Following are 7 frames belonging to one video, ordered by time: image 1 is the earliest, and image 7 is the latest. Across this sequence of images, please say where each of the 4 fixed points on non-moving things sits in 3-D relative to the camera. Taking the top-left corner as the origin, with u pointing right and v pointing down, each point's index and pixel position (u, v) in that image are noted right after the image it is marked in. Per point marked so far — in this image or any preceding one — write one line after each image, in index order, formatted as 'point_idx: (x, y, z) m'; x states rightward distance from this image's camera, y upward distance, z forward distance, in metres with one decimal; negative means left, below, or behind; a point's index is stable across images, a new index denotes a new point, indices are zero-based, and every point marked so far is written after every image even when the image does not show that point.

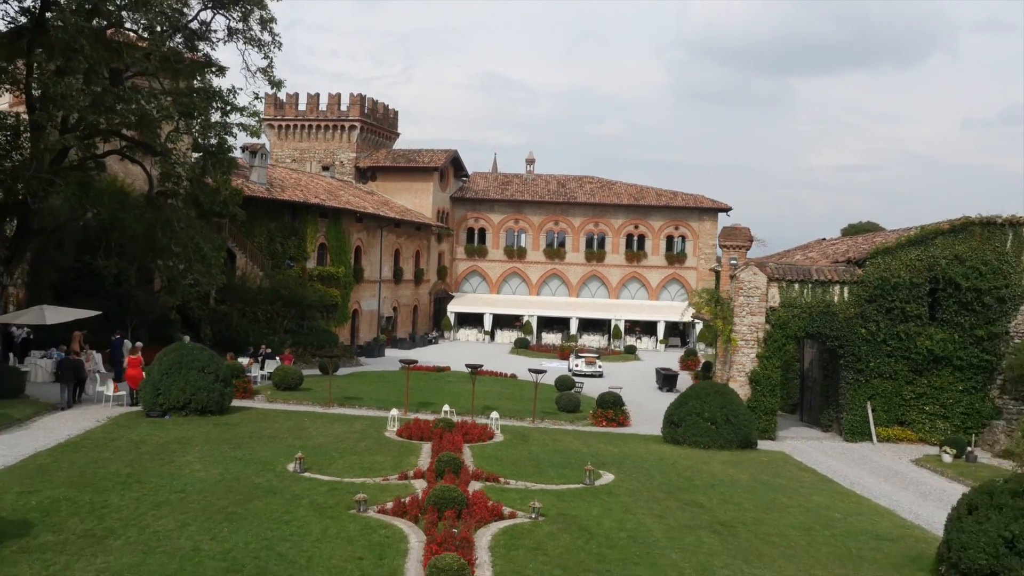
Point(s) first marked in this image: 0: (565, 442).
0: (+0.9, -2.5, +12.5) m
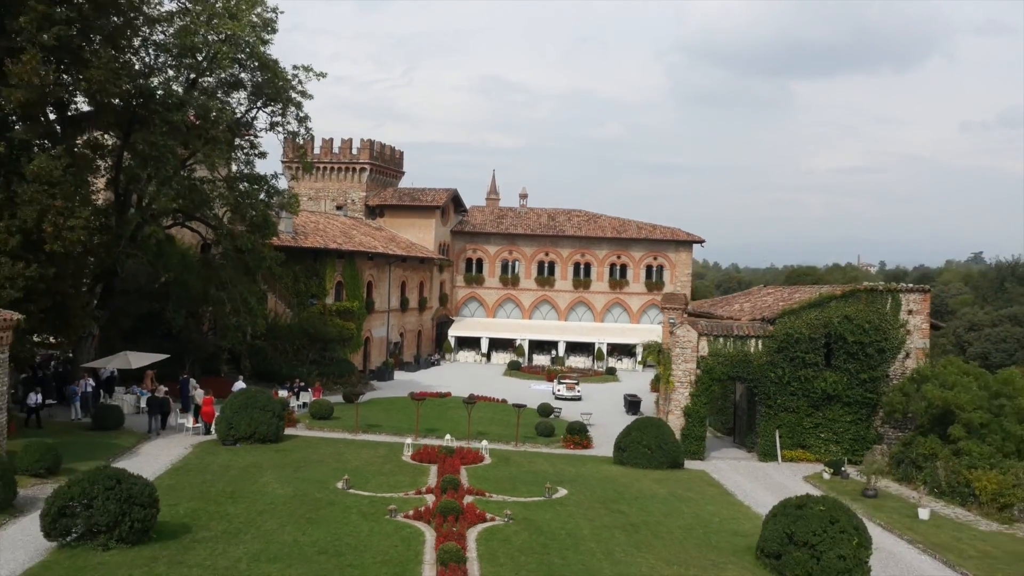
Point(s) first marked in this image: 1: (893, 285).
0: (+0.6, -3.8, +16.5) m
1: (+9.1, +0.1, +18.2) m
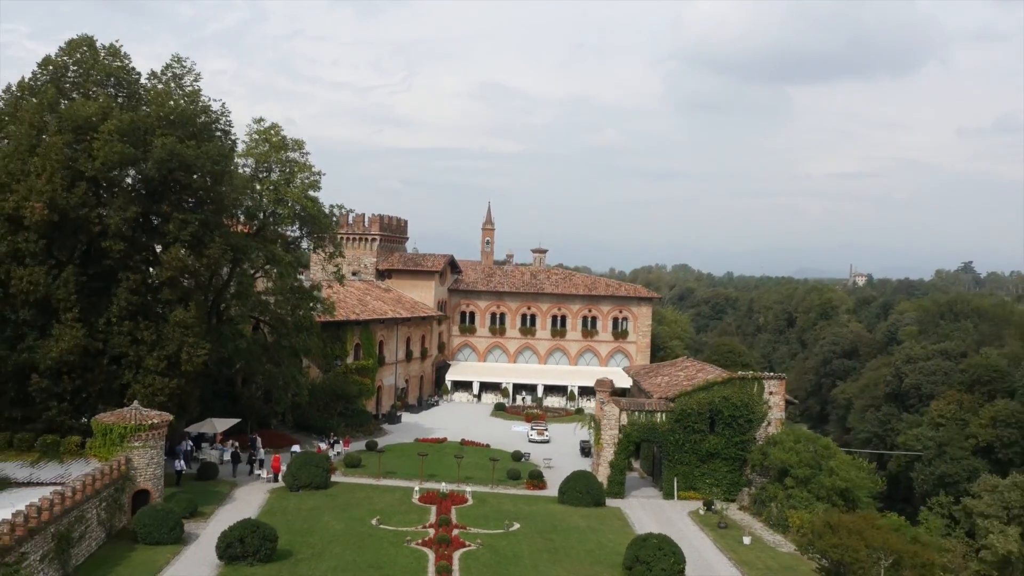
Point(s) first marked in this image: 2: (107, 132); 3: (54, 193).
0: (-0.2, -6.8, +24.1) m
1: (+8.3, -3.0, +25.8) m
2: (-10.7, +4.1, +20.0) m
3: (-11.9, +2.4, +19.6) m
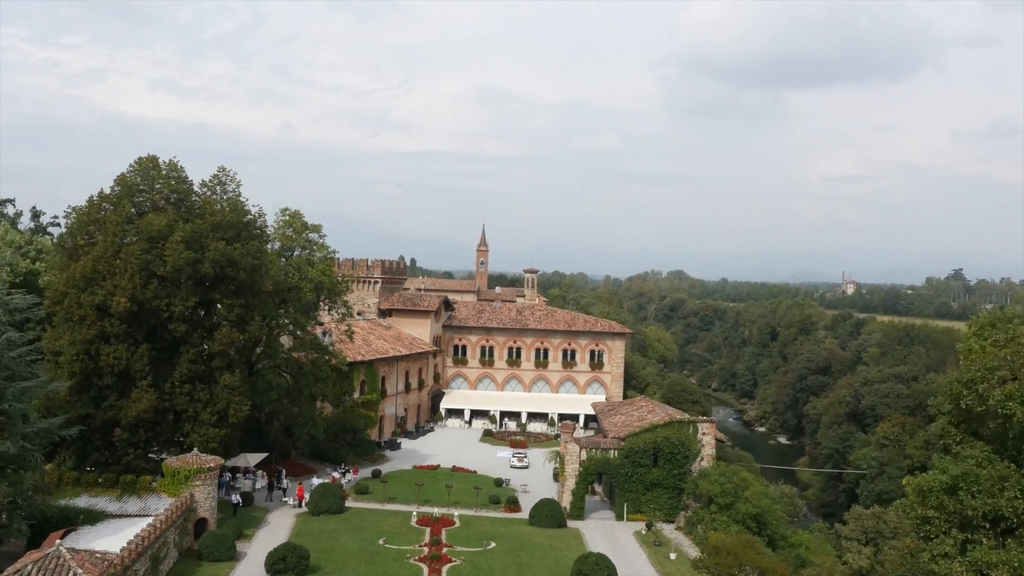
0: (-1.0, -9.3, +29.9) m
1: (+7.5, -5.5, +31.6) m
2: (-11.5, +1.6, +25.8) m
3: (-12.7, -0.1, +25.4) m
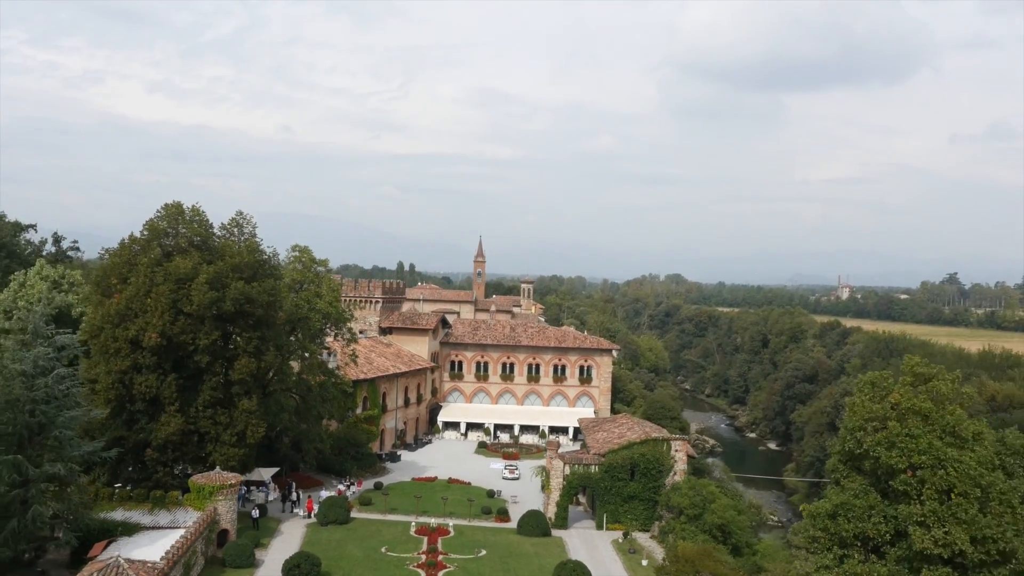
0: (-1.5, -10.7, +33.0) m
1: (+7.0, -6.9, +34.8) m
2: (-12.0, +0.2, +29.0) m
3: (-13.2, -1.4, +28.6) m
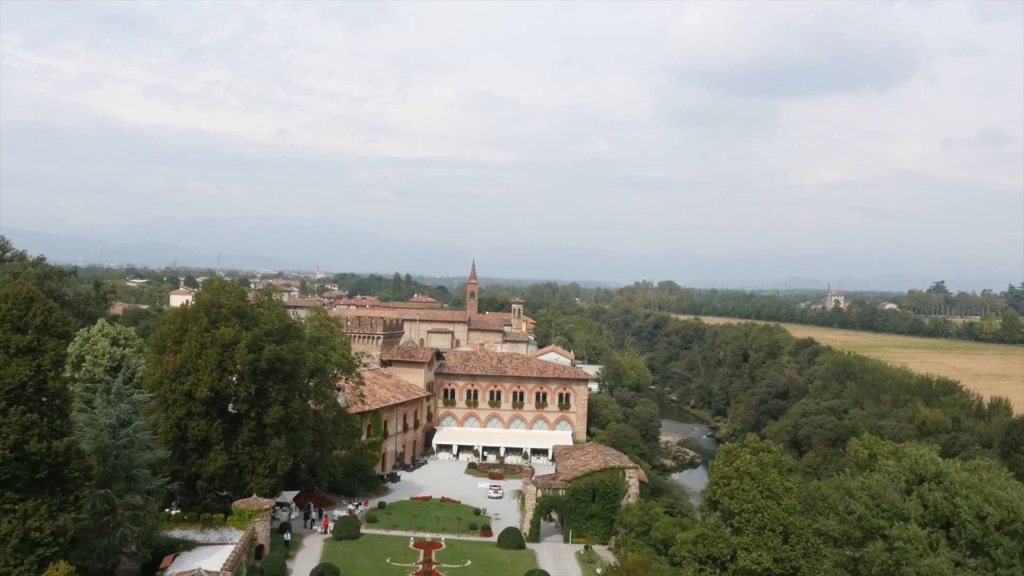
0: (-2.5, -13.7, +40.2) m
1: (+6.0, -9.9, +42.1) m
2: (-12.9, -2.8, +36.2) m
3: (-14.1, -4.4, +35.8) m
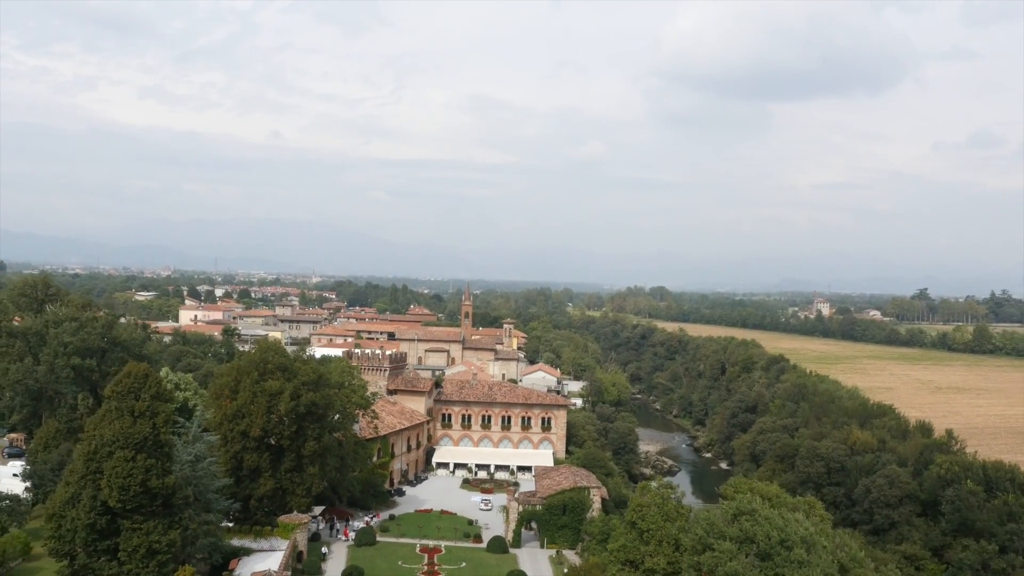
0: (-3.4, -17.5, +50.2) m
1: (+5.1, -13.7, +52.1) m
2: (-13.8, -6.6, +46.1) m
3: (-15.0, -8.2, +45.7) m
